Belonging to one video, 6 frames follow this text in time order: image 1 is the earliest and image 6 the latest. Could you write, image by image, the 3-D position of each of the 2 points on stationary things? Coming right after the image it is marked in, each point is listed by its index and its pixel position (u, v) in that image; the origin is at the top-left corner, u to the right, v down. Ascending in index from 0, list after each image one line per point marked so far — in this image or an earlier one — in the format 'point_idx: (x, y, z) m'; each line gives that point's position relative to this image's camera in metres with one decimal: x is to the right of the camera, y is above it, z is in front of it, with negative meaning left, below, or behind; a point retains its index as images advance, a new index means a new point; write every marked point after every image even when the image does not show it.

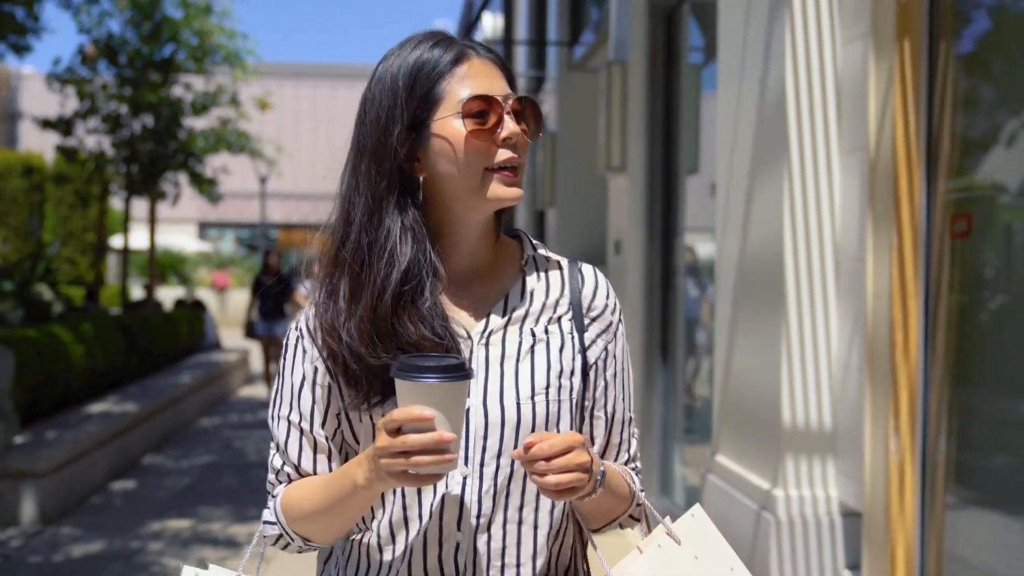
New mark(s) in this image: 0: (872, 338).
0: (+1.2, -0.2, +3.4) m
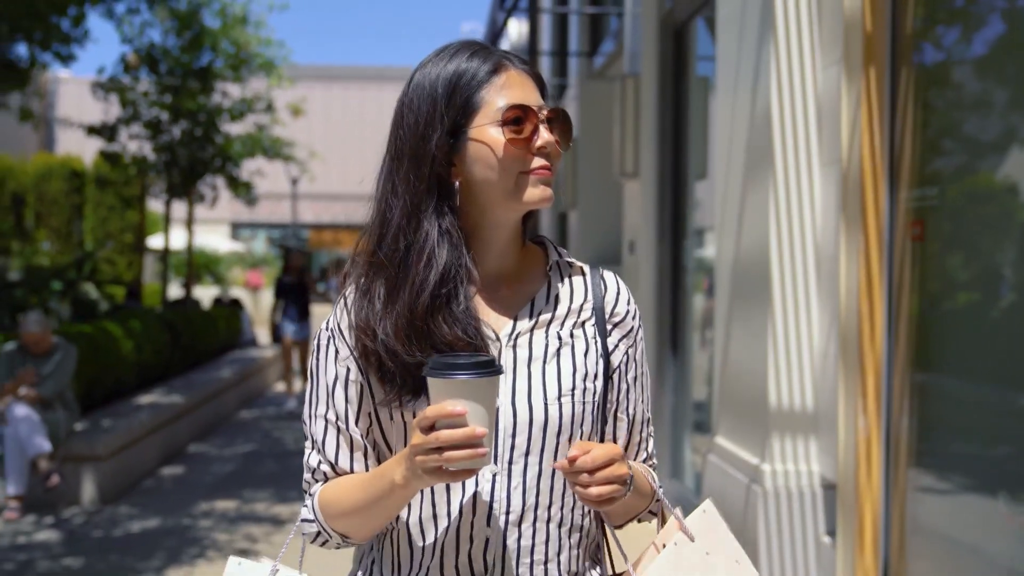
0: (+1.3, -0.2, +3.8) m
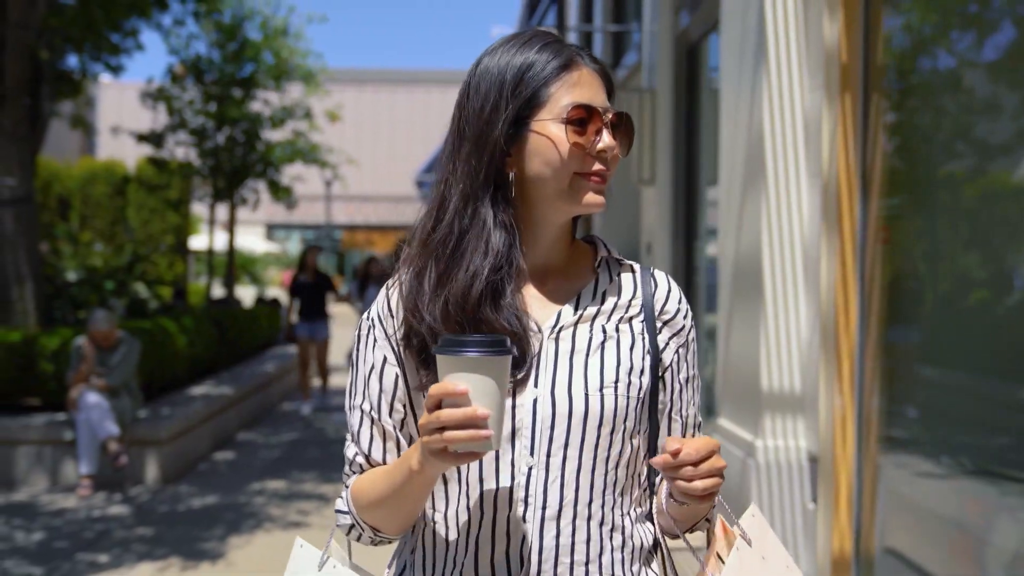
0: (+1.4, -0.1, +4.4) m
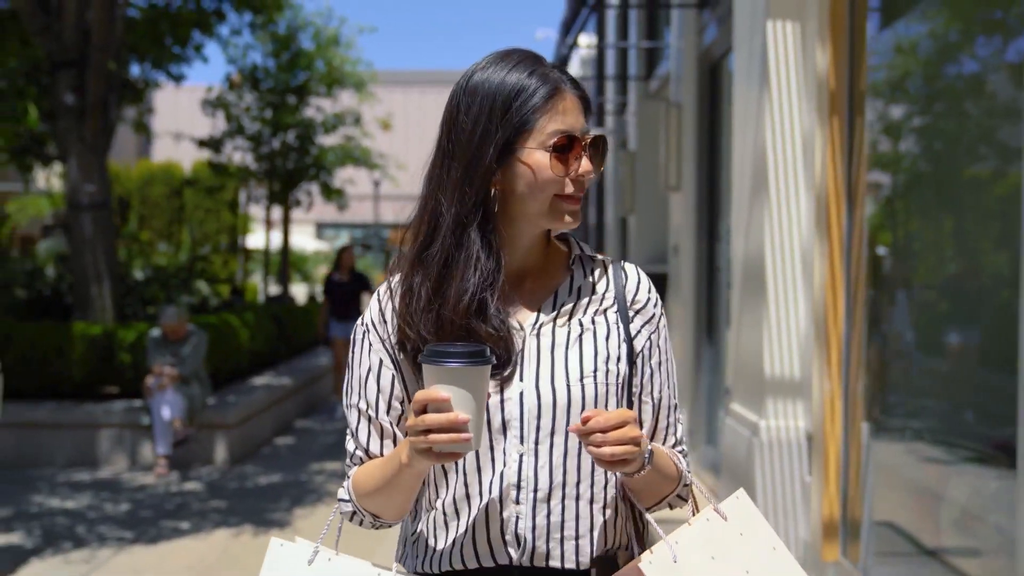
0: (+1.5, -0.1, +5.0) m
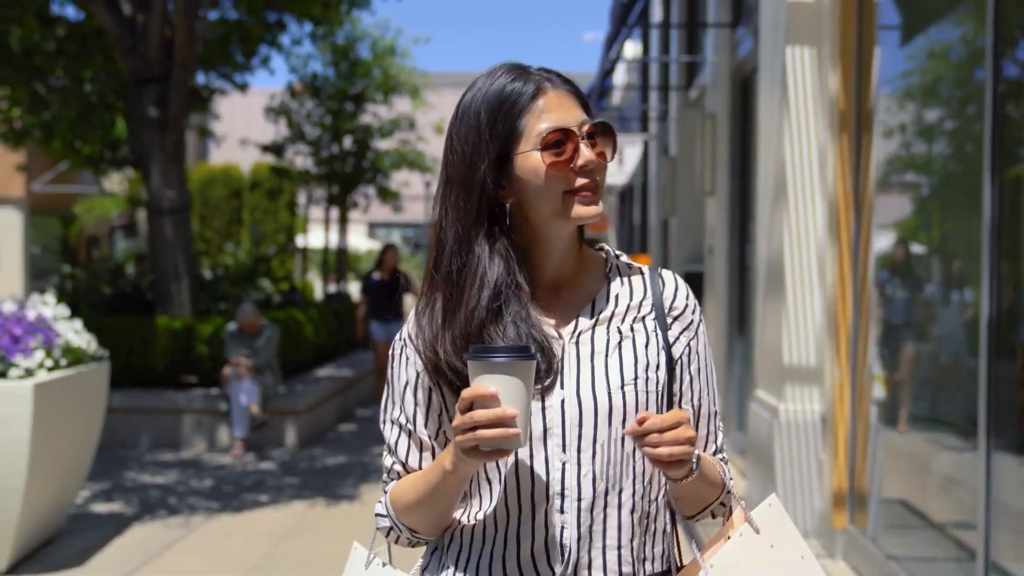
0: (+1.8, -0.1, +5.6) m
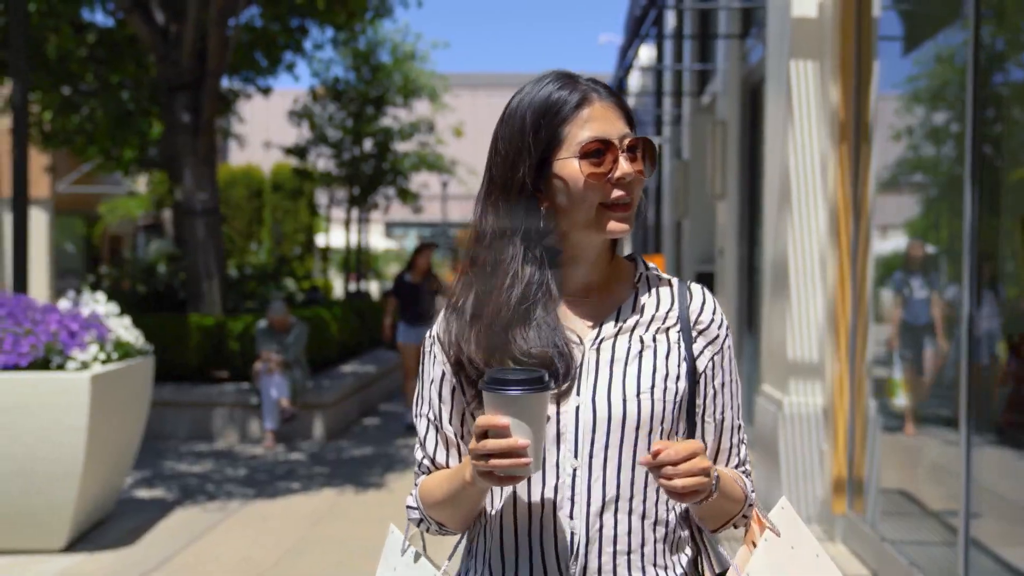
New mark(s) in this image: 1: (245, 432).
0: (+1.9, -0.1, +6.0) m
1: (-2.8, -1.5, +10.2) m
